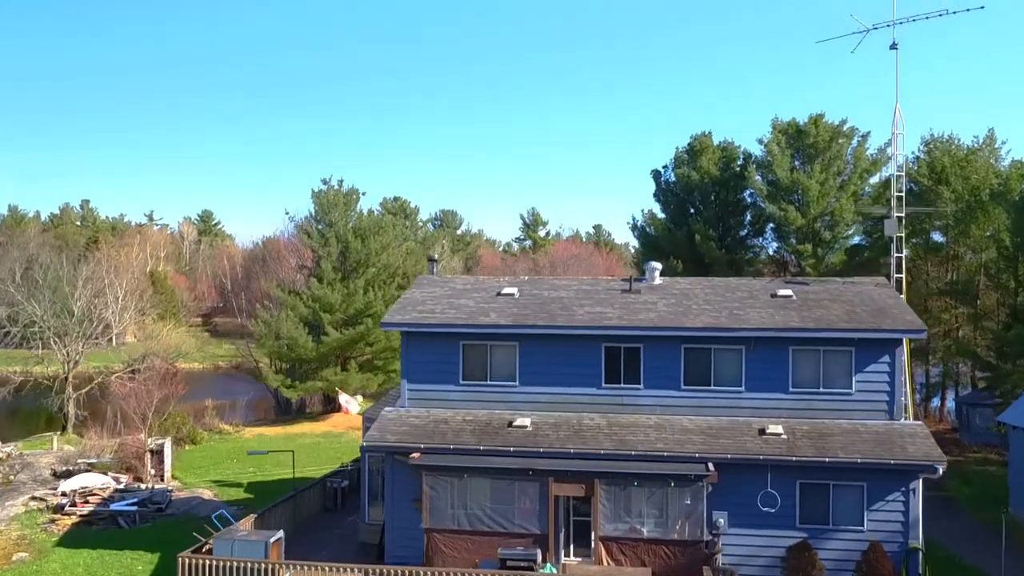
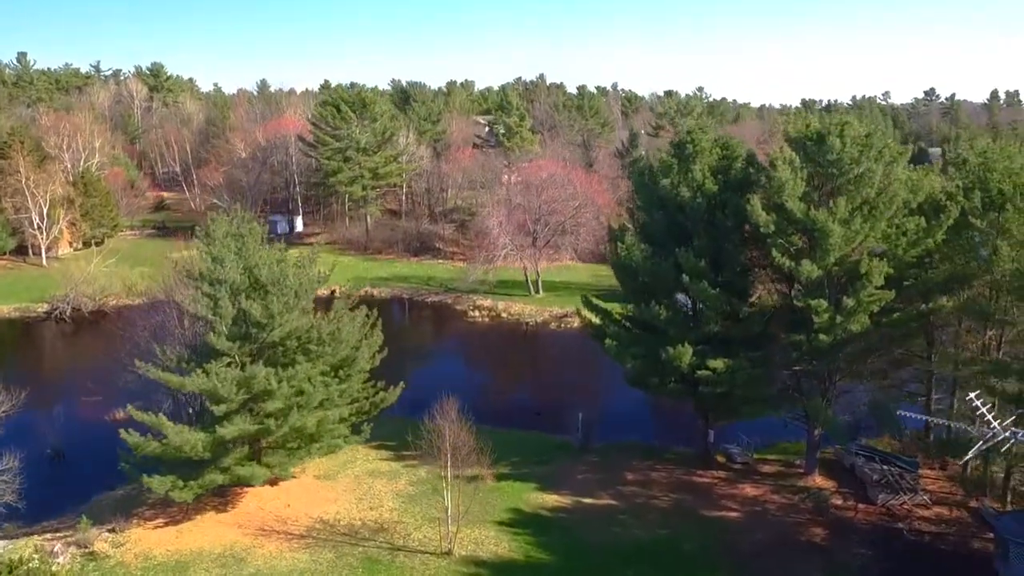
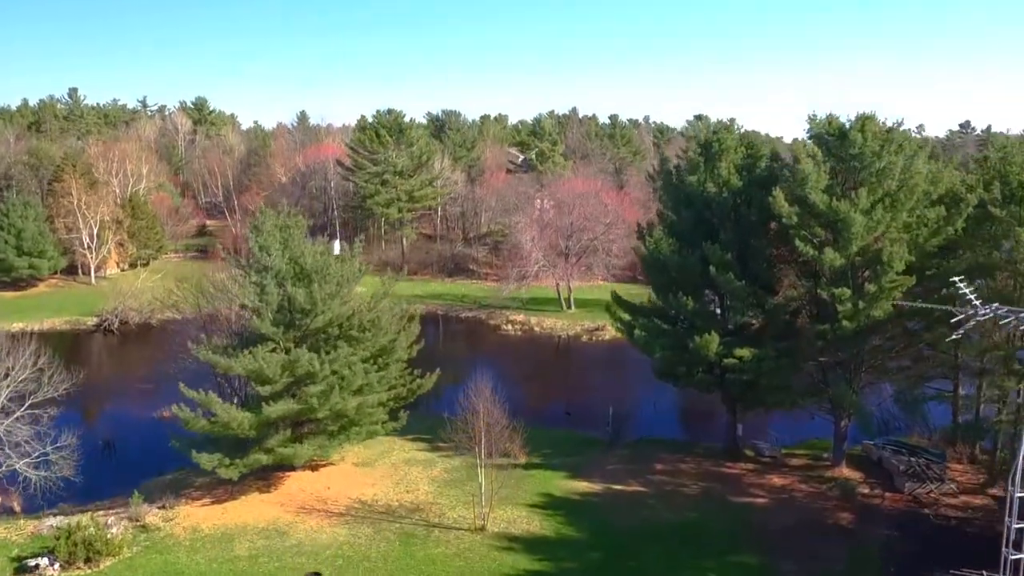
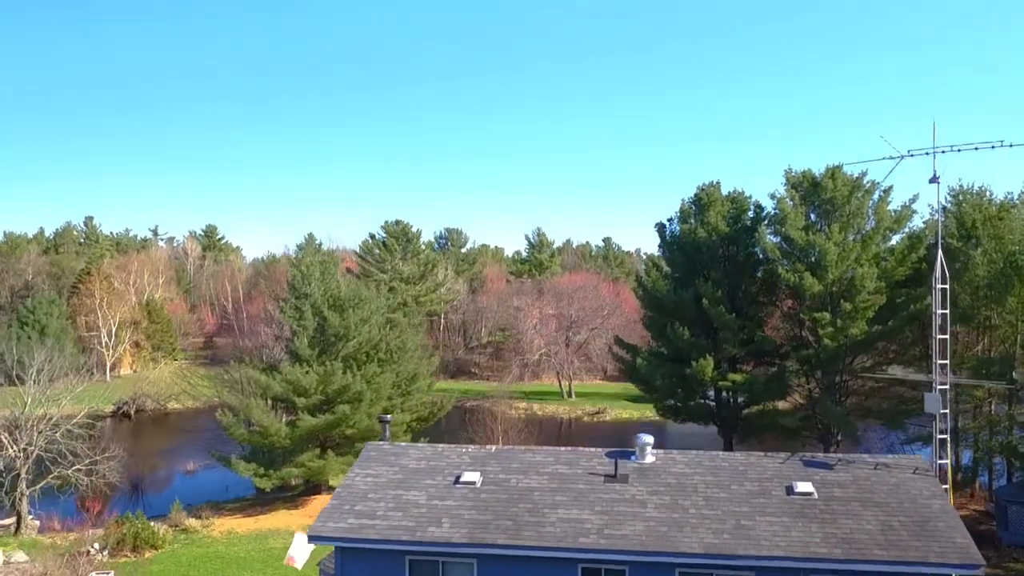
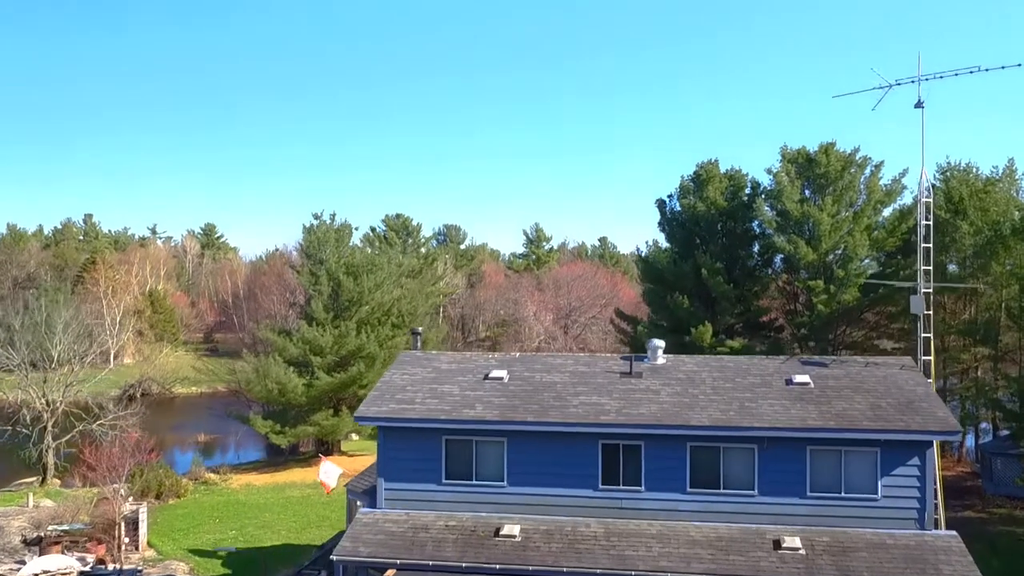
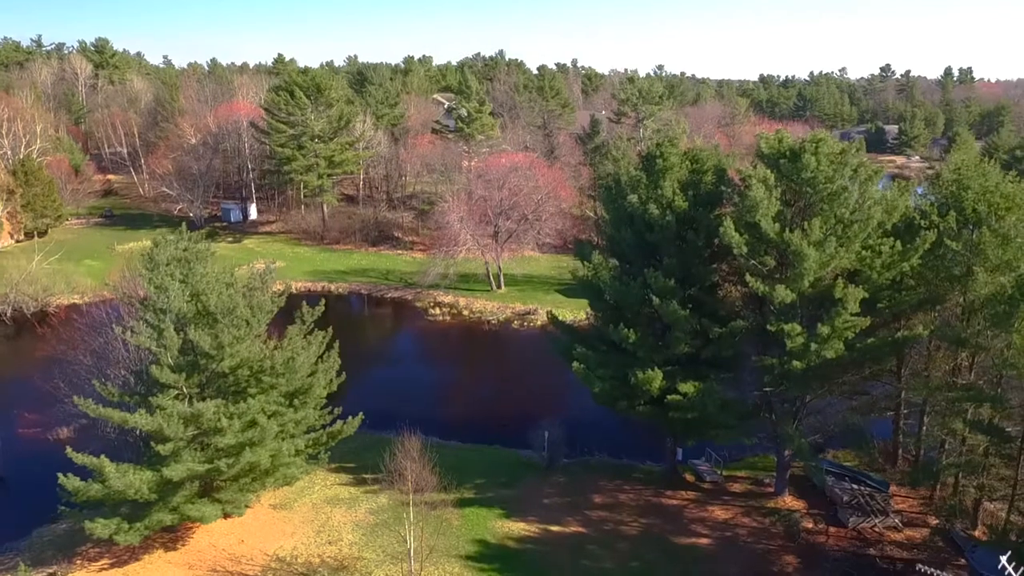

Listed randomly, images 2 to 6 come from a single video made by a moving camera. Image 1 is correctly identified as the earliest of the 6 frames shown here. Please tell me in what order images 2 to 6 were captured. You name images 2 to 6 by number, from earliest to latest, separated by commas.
5, 4, 3, 2, 6
